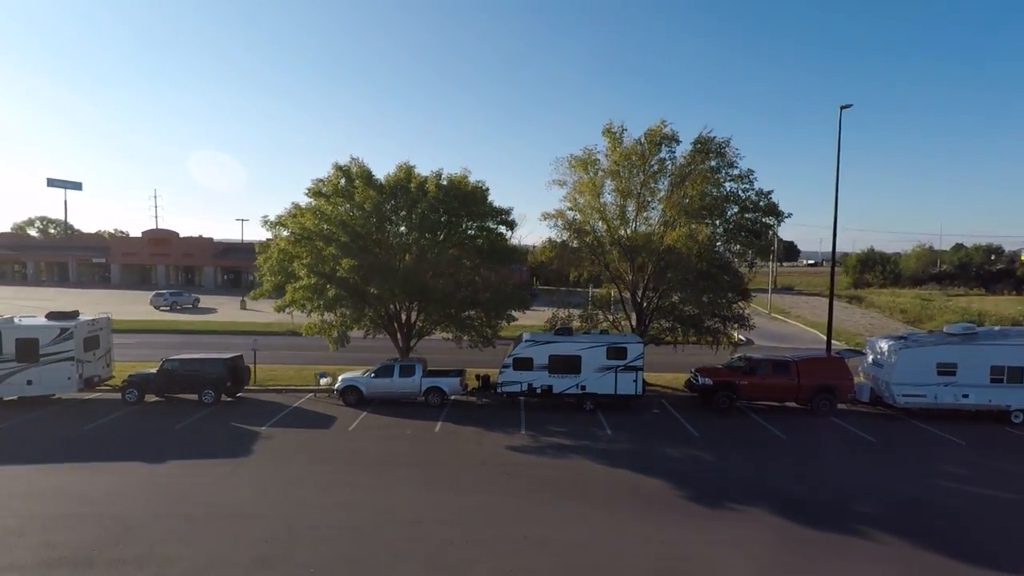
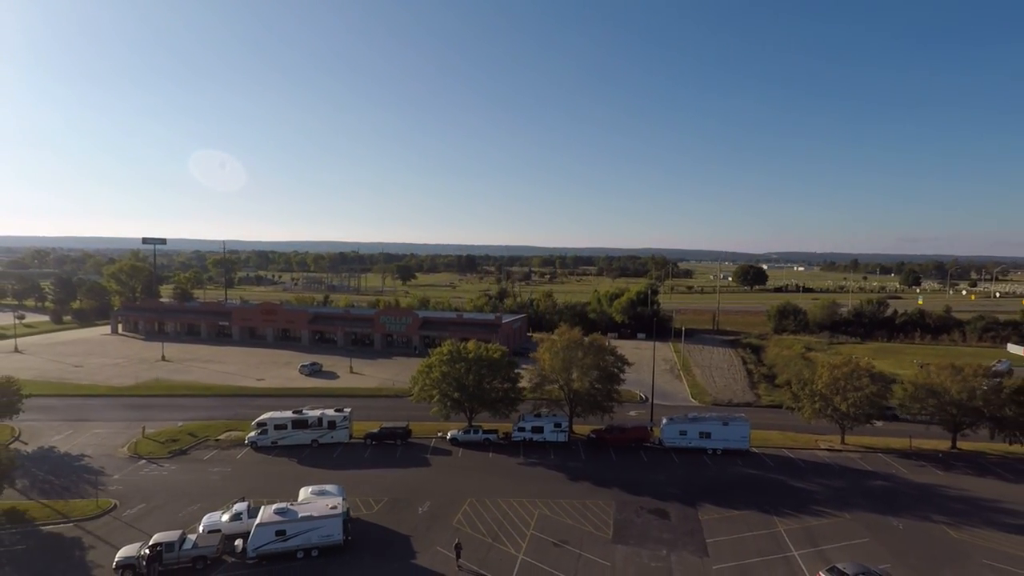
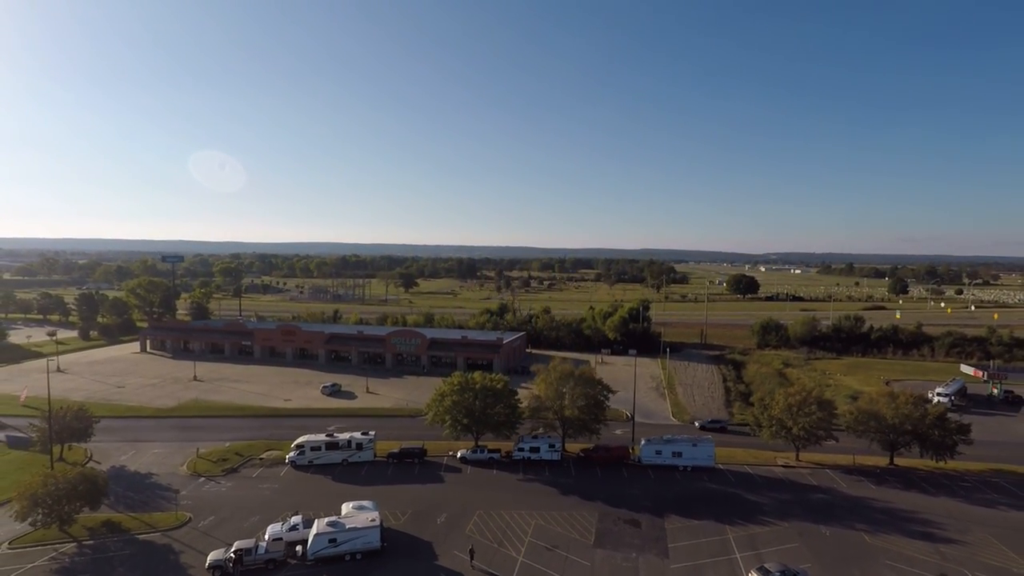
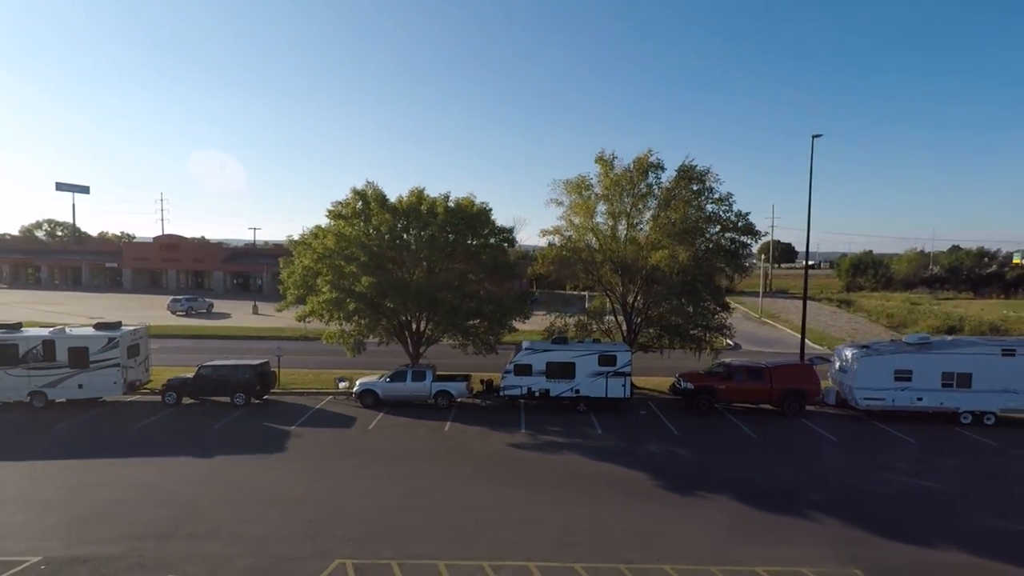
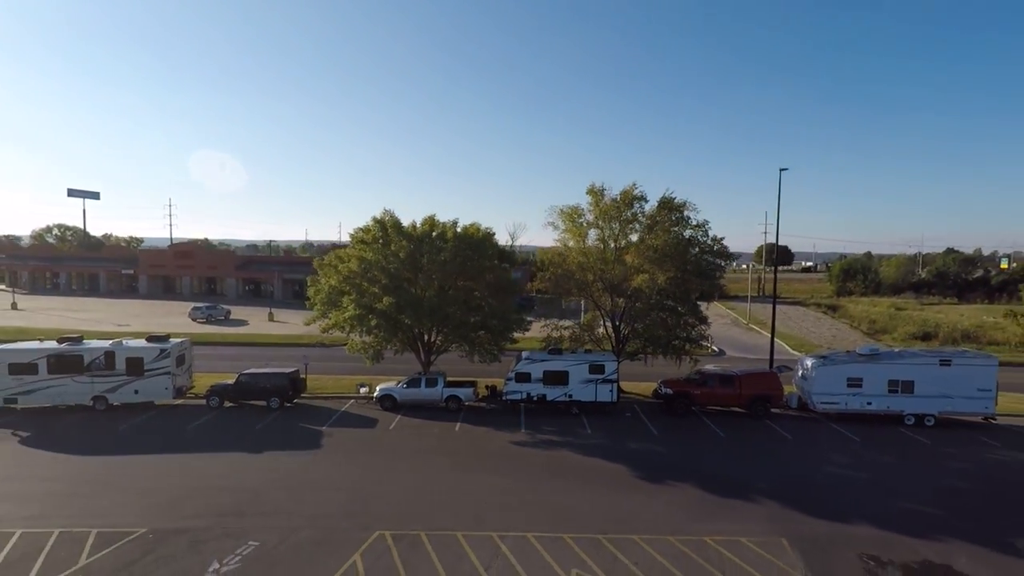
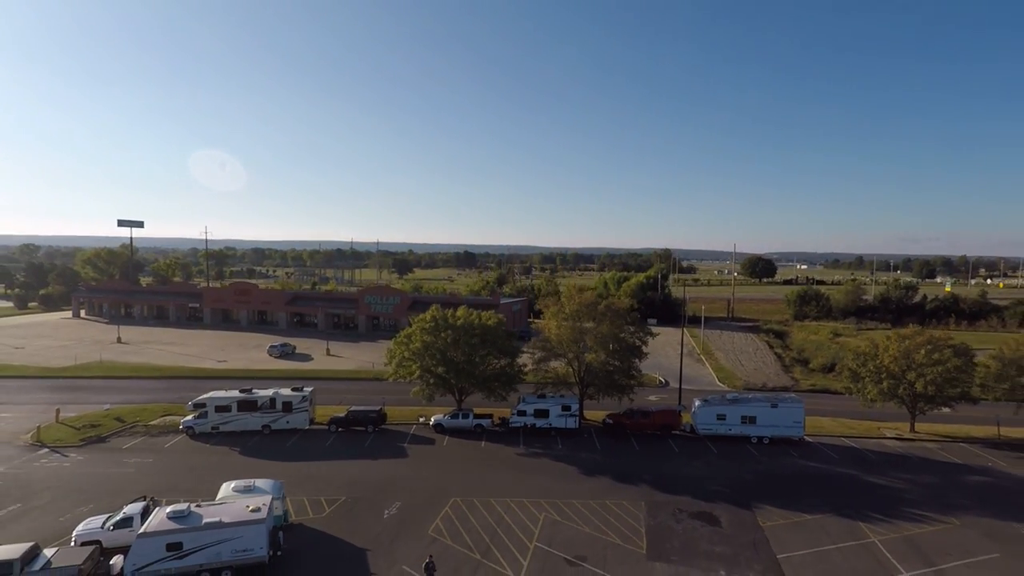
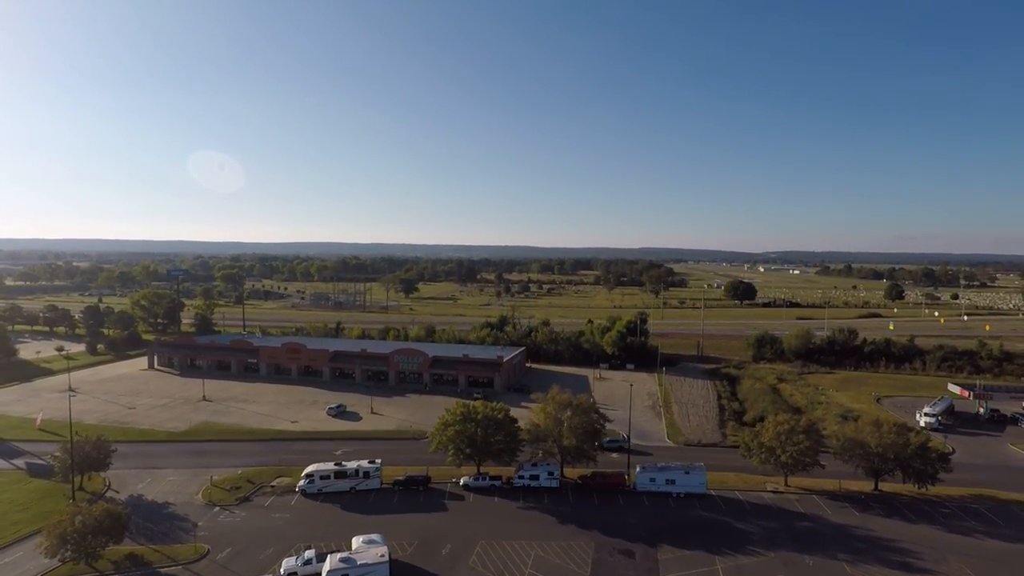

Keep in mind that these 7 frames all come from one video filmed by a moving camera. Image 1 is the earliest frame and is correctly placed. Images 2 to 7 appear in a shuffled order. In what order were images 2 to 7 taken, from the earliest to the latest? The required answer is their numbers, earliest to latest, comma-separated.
4, 5, 6, 2, 3, 7
